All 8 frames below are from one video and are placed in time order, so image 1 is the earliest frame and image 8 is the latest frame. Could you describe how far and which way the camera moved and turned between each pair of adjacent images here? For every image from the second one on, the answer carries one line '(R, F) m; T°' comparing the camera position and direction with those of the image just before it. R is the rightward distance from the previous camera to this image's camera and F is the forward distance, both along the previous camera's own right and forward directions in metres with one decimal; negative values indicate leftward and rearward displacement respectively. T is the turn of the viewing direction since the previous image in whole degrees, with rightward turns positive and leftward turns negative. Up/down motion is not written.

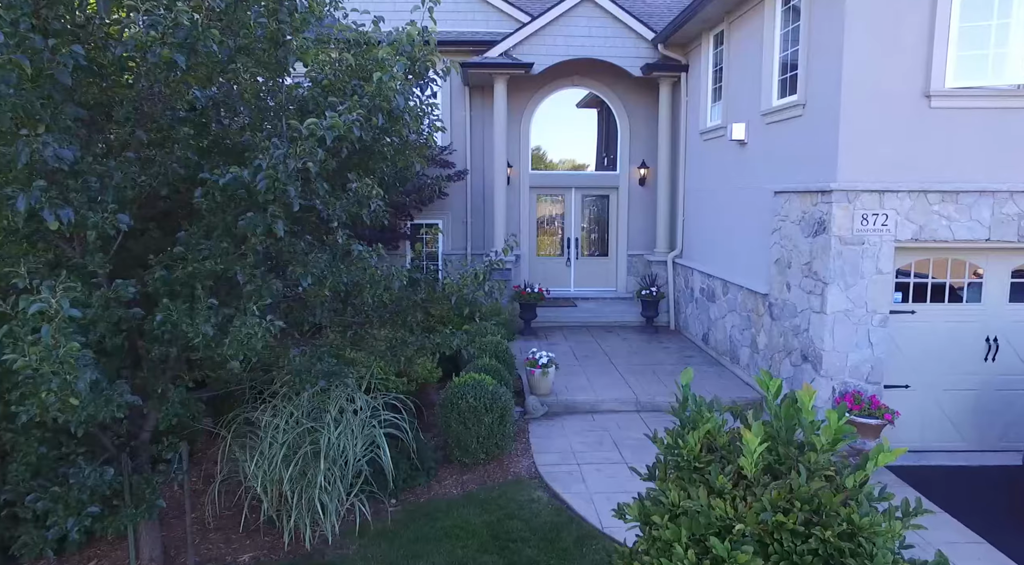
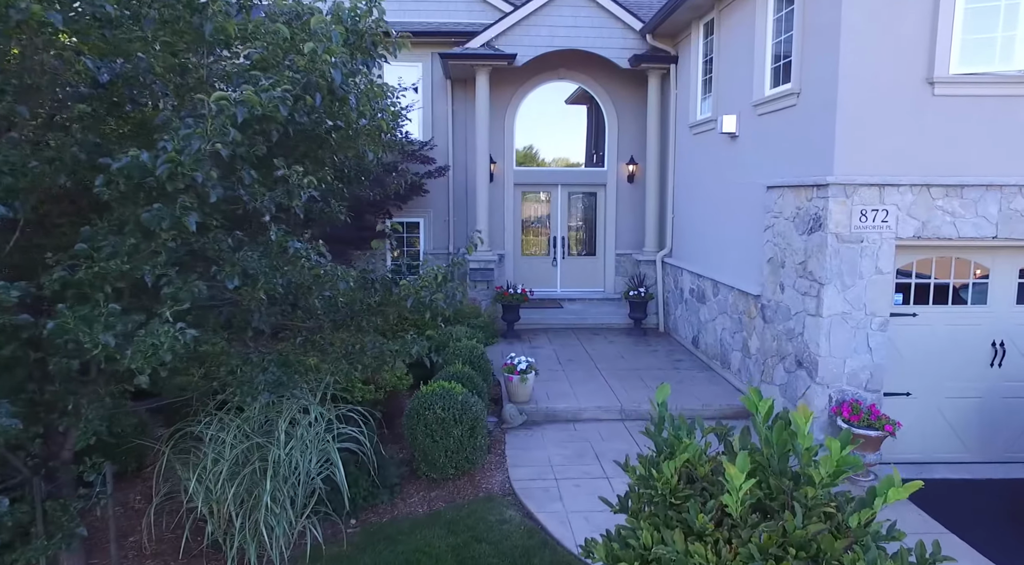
(+0.2, +0.4) m; 0°
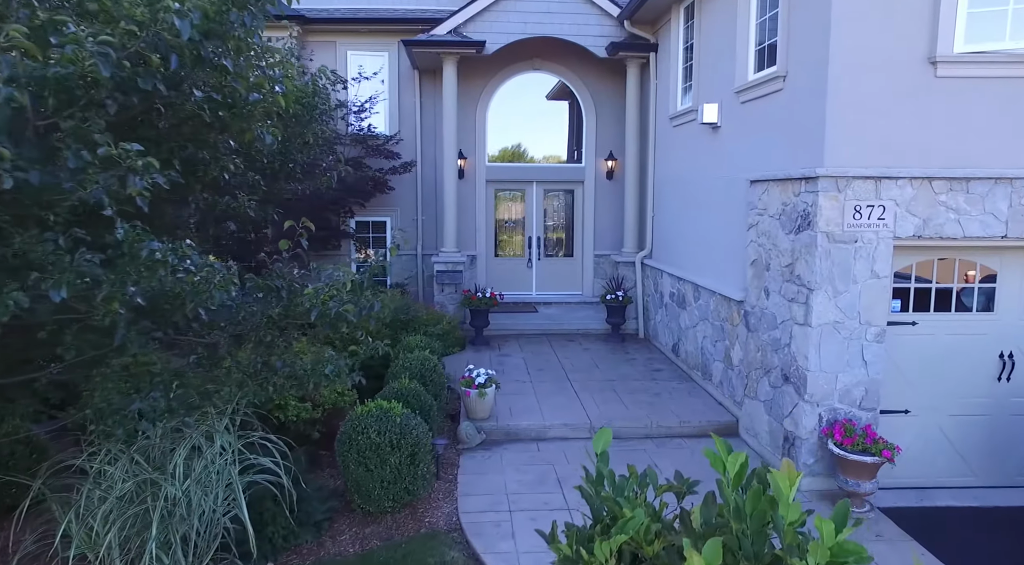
(+0.3, +0.7) m; +1°
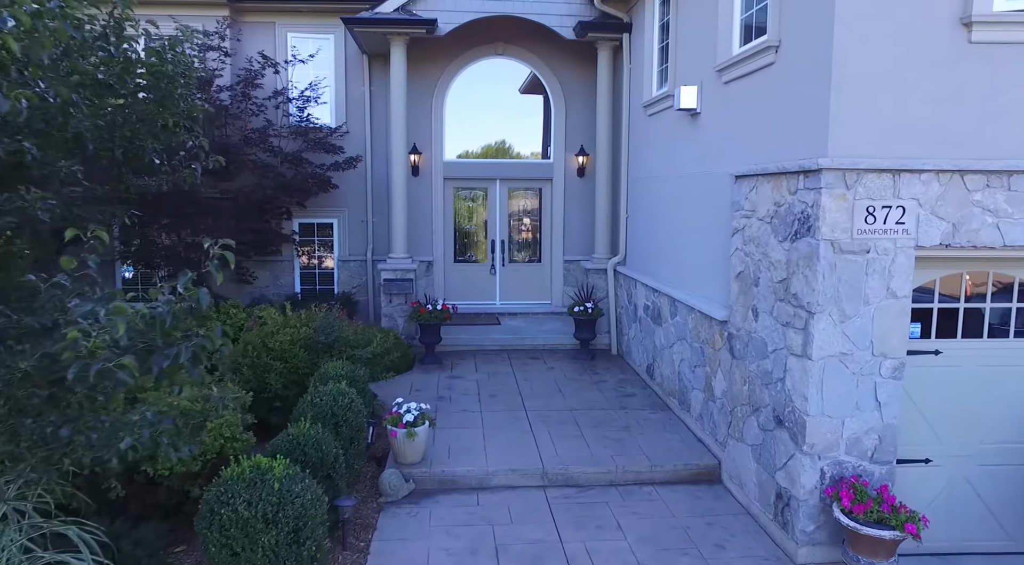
(+0.4, +1.1) m; +1°
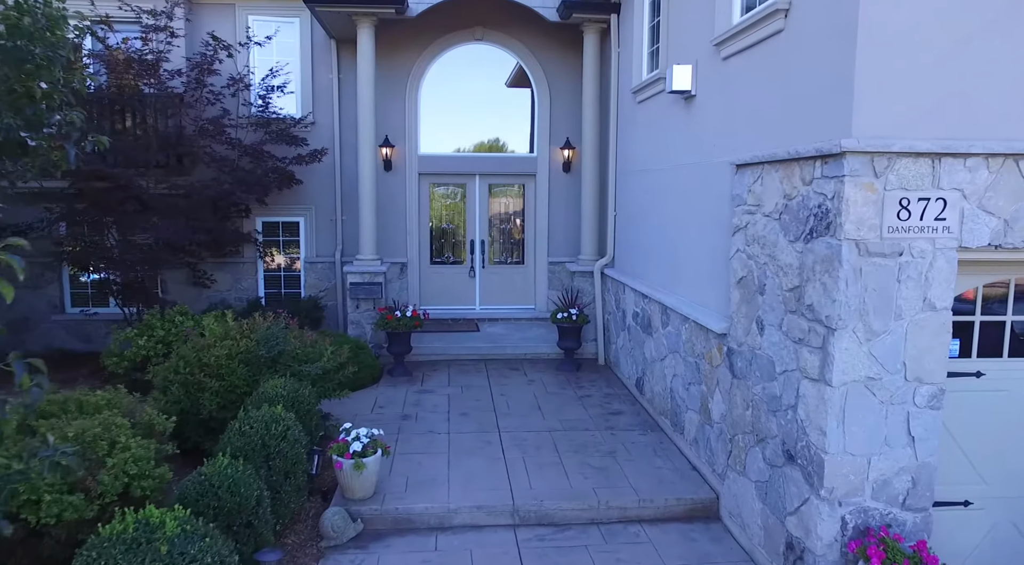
(+0.2, +0.7) m; 0°
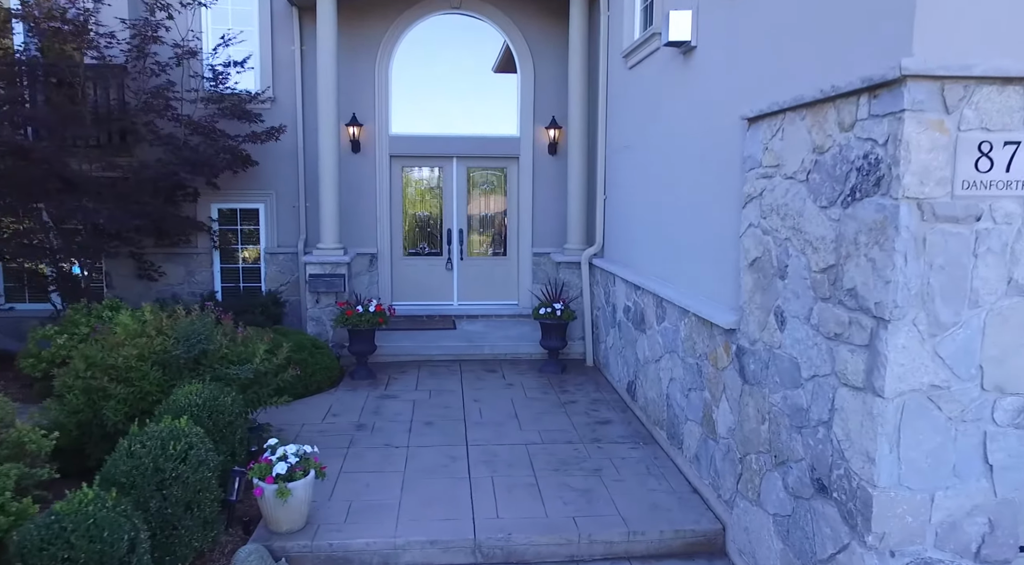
(+0.2, +0.8) m; 0°
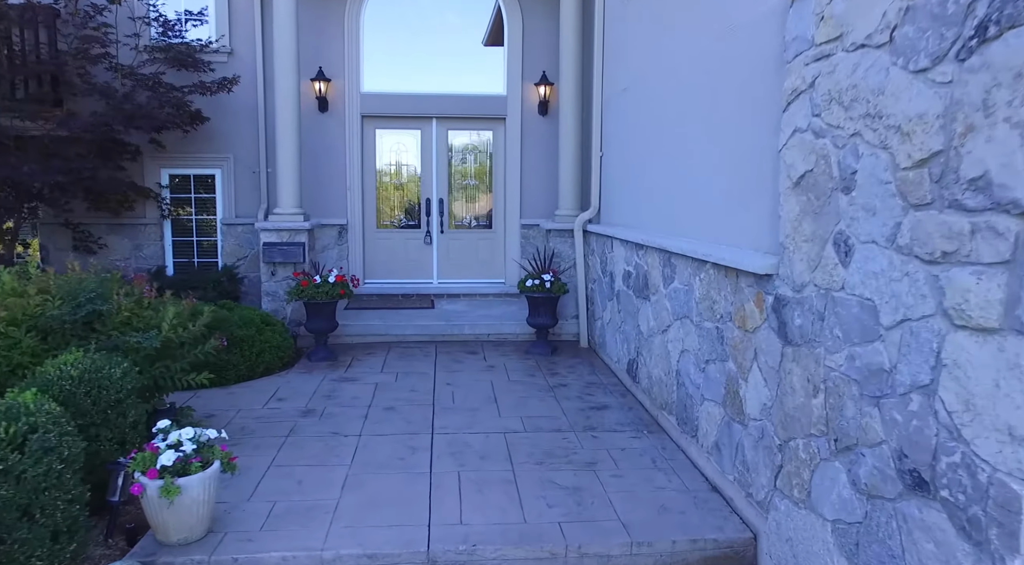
(+0.1, +0.9) m; 0°
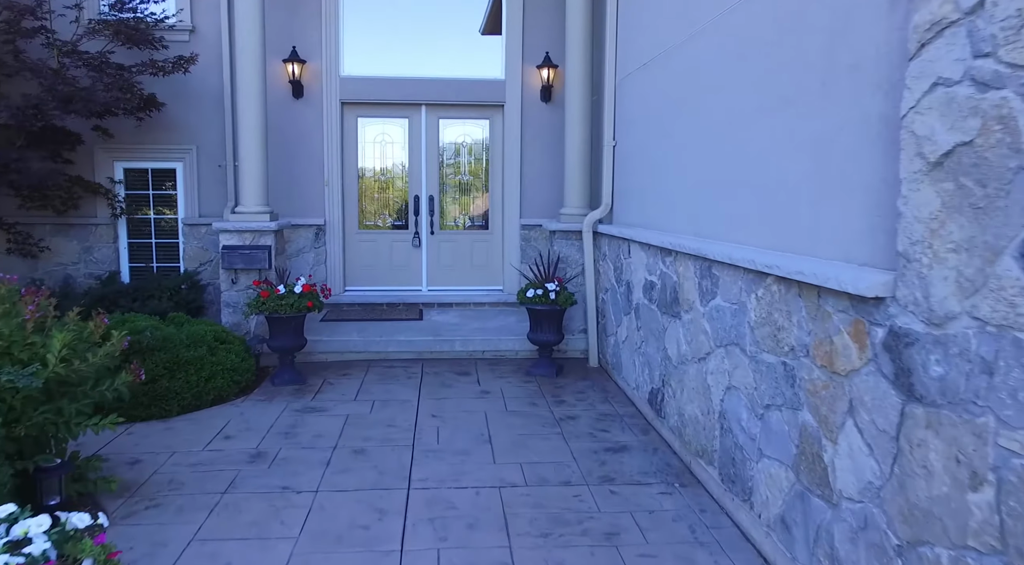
(0.0, +0.9) m; 0°
